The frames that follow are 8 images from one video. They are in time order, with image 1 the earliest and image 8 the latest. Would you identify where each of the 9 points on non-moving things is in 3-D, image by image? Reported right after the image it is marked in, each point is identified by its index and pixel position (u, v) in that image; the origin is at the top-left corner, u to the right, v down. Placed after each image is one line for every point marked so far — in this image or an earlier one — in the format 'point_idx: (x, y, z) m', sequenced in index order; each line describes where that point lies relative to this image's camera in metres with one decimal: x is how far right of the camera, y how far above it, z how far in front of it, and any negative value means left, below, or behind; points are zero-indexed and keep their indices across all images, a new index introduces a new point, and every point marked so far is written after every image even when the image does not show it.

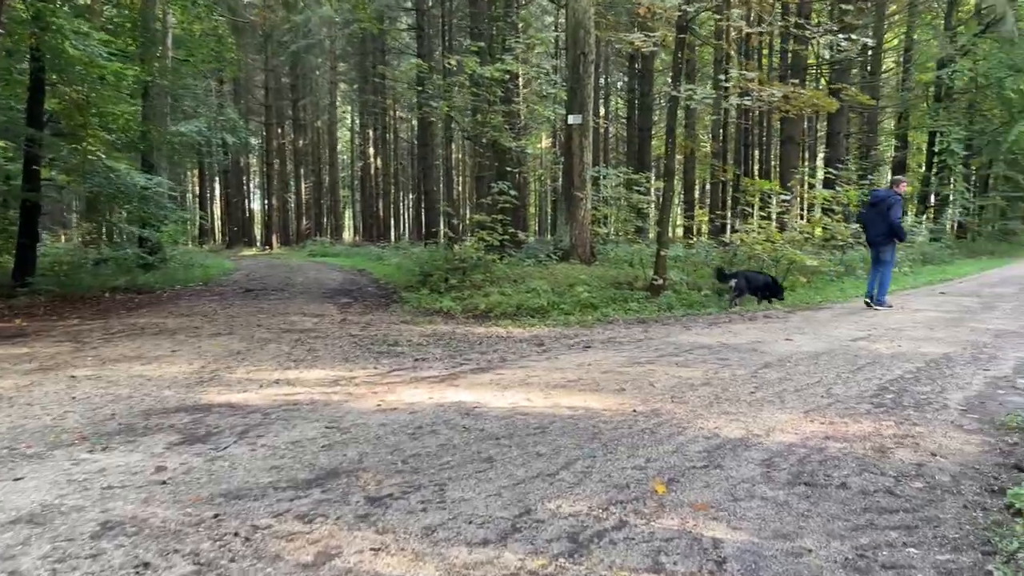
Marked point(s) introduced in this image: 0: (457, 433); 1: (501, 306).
0: (-0.3, -0.7, +3.8) m
1: (-0.1, -0.2, +9.4) m
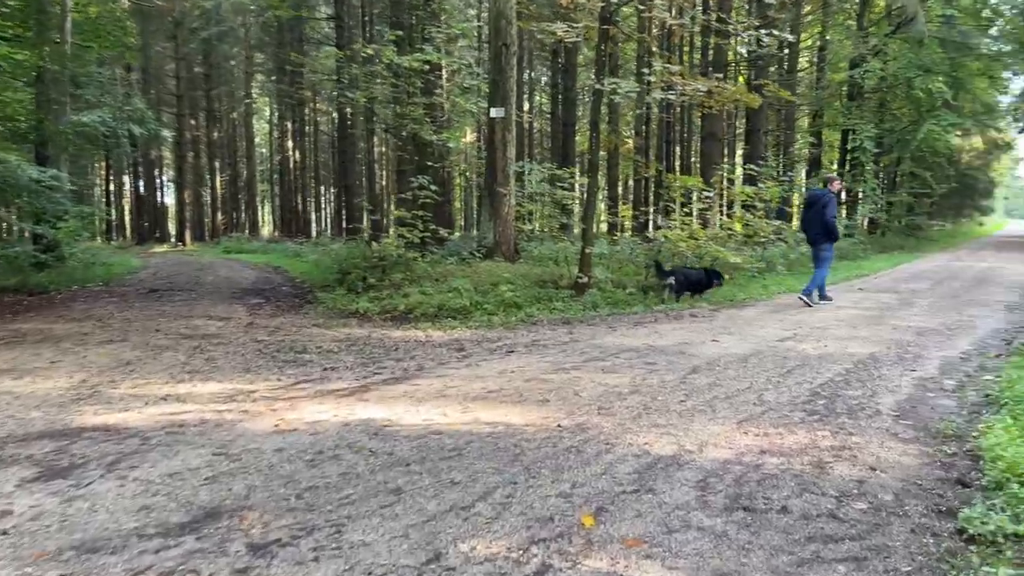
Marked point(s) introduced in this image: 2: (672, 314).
0: (-0.6, -0.7, +3.4) m
1: (-1.0, -0.2, +9.0) m
2: (+1.7, -0.3, +8.5) m
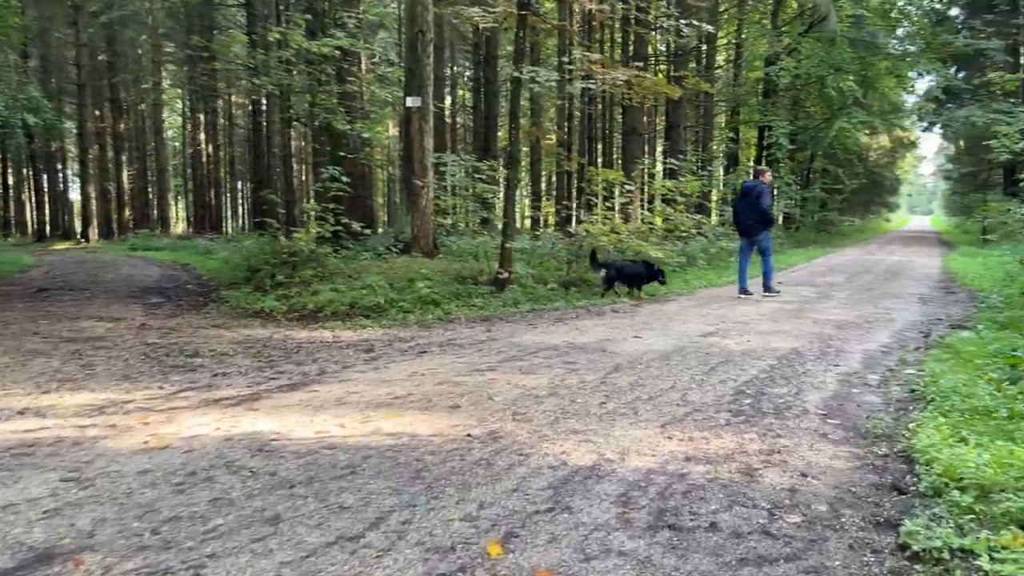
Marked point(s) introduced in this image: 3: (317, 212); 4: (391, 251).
0: (-1.0, -0.7, +2.9) m
1: (-1.9, -0.2, +8.5) m
2: (+0.8, -0.2, +8.2) m
3: (-2.7, +1.0, +11.1) m
4: (-1.7, +0.5, +11.4) m
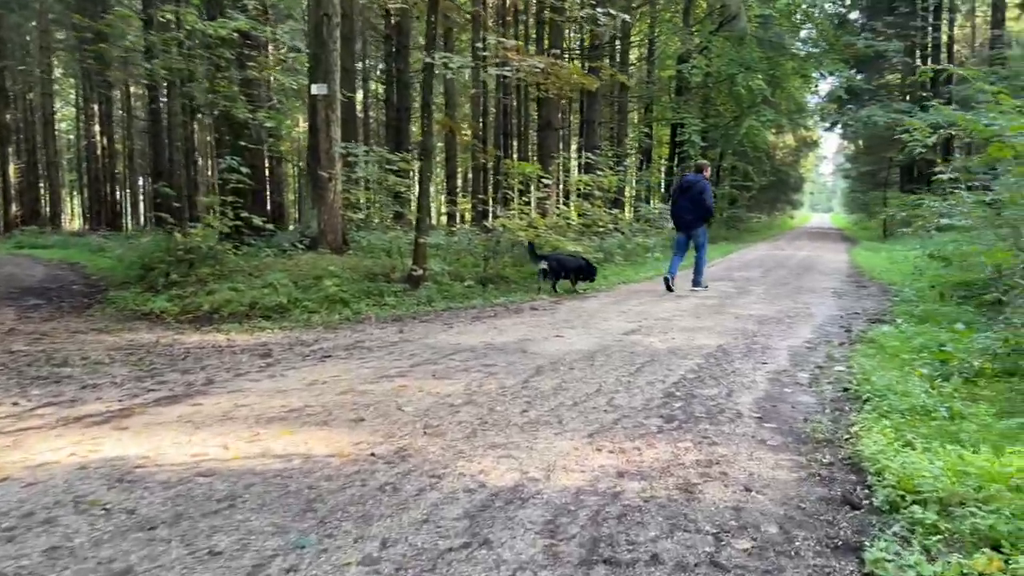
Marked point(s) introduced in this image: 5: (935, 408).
0: (-1.3, -0.7, +2.4) m
1: (-2.7, -0.2, +7.8) m
2: (0.0, -0.2, +7.8) m
3: (-3.8, +1.0, +10.4) m
4: (-2.8, +0.5, +10.7) m
5: (+1.9, -0.5, +3.7) m
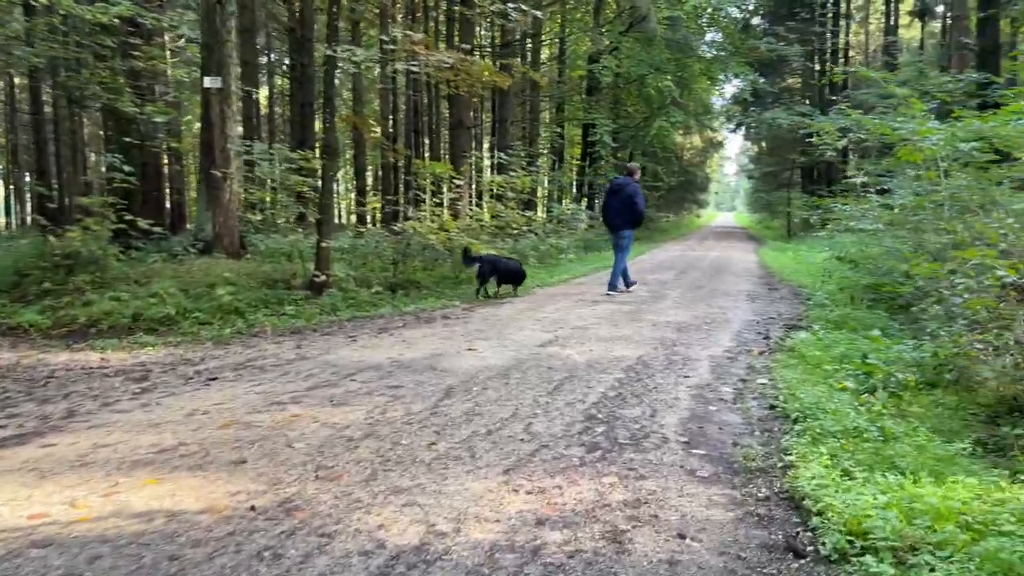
0: (-1.5, -0.8, +1.9) m
1: (-3.5, -0.3, +7.1) m
2: (-0.8, -0.3, +7.4) m
3: (-4.9, +0.9, +9.5) m
4: (-4.0, +0.4, +10.0) m
5: (+1.5, -0.6, +3.5) m
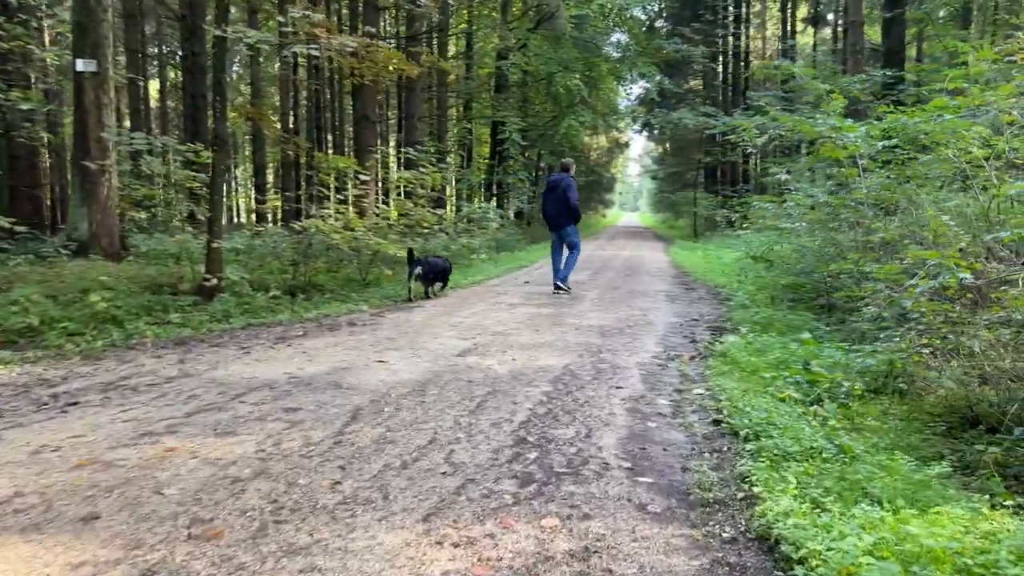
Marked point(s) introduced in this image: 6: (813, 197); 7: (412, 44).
0: (-1.6, -0.8, +1.2) m
1: (-4.2, -0.3, +6.2) m
2: (-1.6, -0.3, +6.8) m
3: (-5.8, +0.9, +8.4) m
4: (-5.0, +0.4, +9.0) m
5: (+1.2, -0.6, +3.2) m
6: (+2.9, +0.9, +7.9) m
7: (-1.7, +4.2, +14.1) m
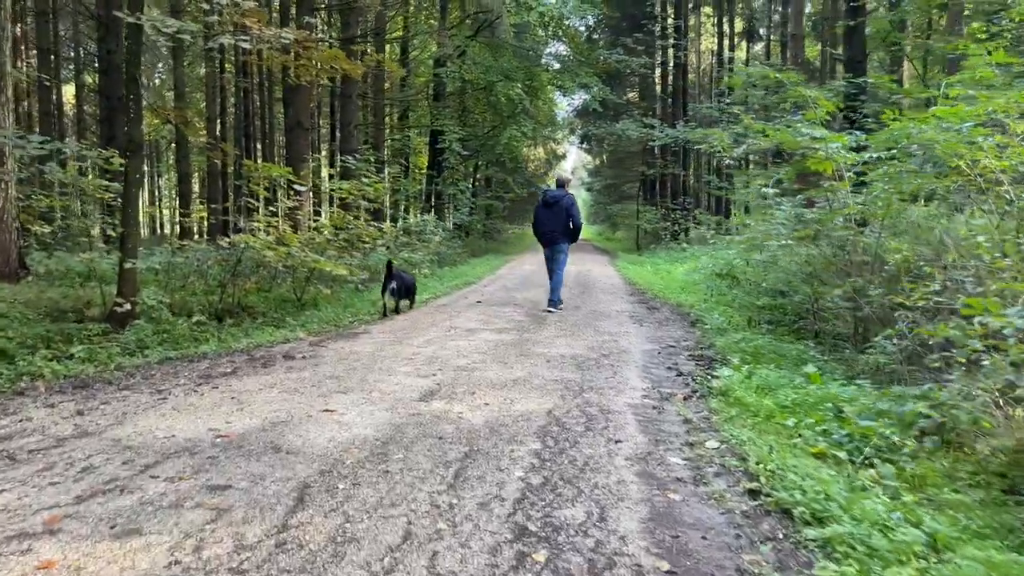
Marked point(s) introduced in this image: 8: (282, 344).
0: (-1.4, -0.9, +0.3) m
1: (-4.4, -0.5, +5.1) m
2: (-1.8, -0.5, +5.9) m
3: (-6.2, +0.6, +7.2) m
4: (-5.4, +0.1, +7.8) m
5: (+1.2, -0.8, +2.5) m
6: (+2.6, +0.7, +7.4) m
7: (-2.6, +3.9, +13.2) m
8: (-1.9, -0.4, +6.6) m
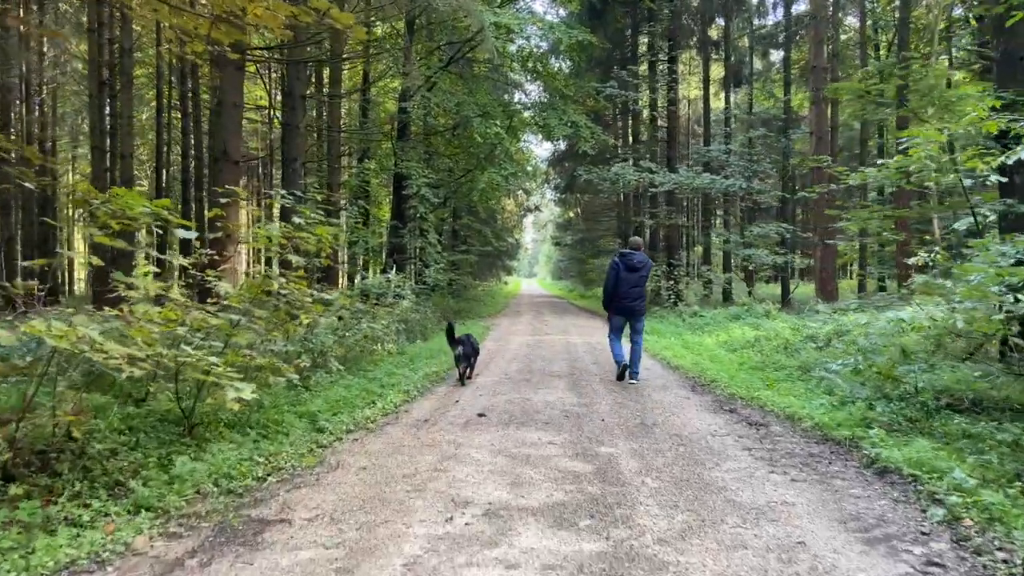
0: (-0.8, -1.1, -3.4) m
1: (-4.0, -1.0, +1.3) m
2: (-1.5, -1.0, +2.2) m
3: (-5.9, 0.0, +3.3) m
4: (-5.2, -0.5, +4.0) m
5: (+1.8, -1.1, -1.0) m
6: (+2.8, +0.1, +4.0) m
7: (-2.6, +2.9, +9.8) m
8: (-1.5, -1.0, +2.9) m
